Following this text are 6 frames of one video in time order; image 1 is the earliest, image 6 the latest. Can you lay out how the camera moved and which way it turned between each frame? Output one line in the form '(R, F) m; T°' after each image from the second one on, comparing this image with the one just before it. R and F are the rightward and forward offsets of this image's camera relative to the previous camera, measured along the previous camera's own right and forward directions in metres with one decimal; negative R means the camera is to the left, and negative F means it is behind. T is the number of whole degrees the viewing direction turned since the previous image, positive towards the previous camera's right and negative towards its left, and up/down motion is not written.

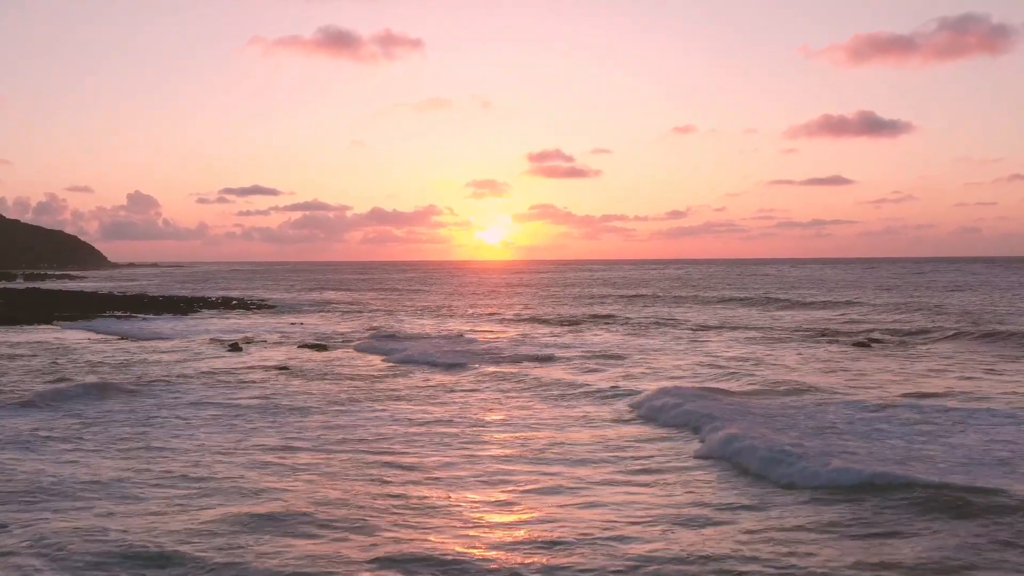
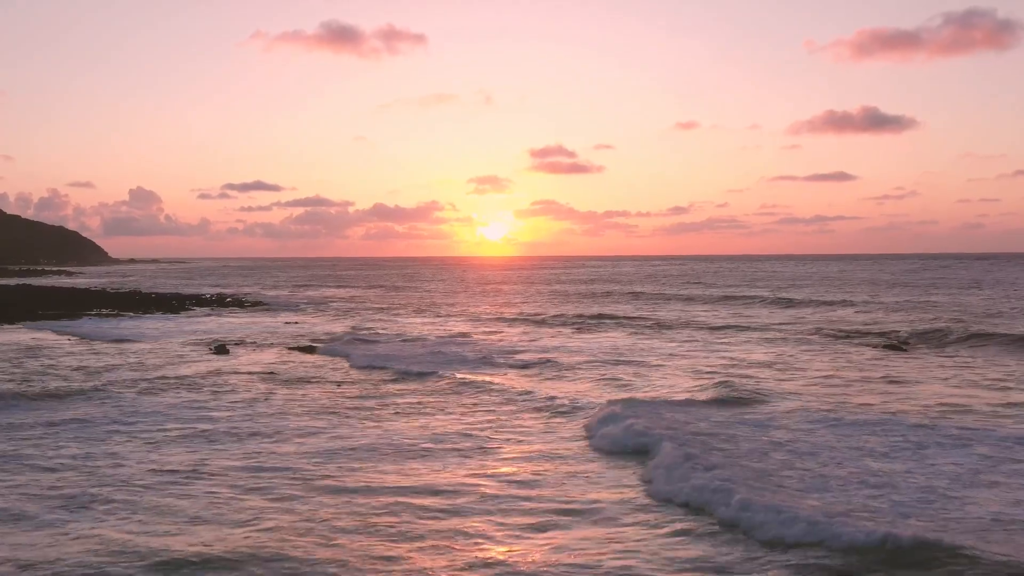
(0.0, +1.7) m; 0°
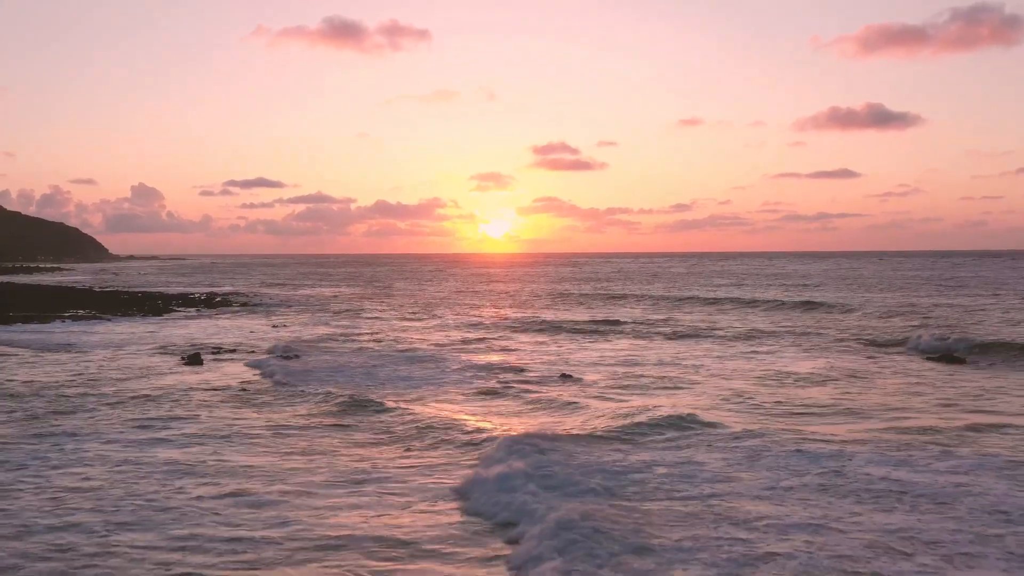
(-0.1, +2.9) m; 0°
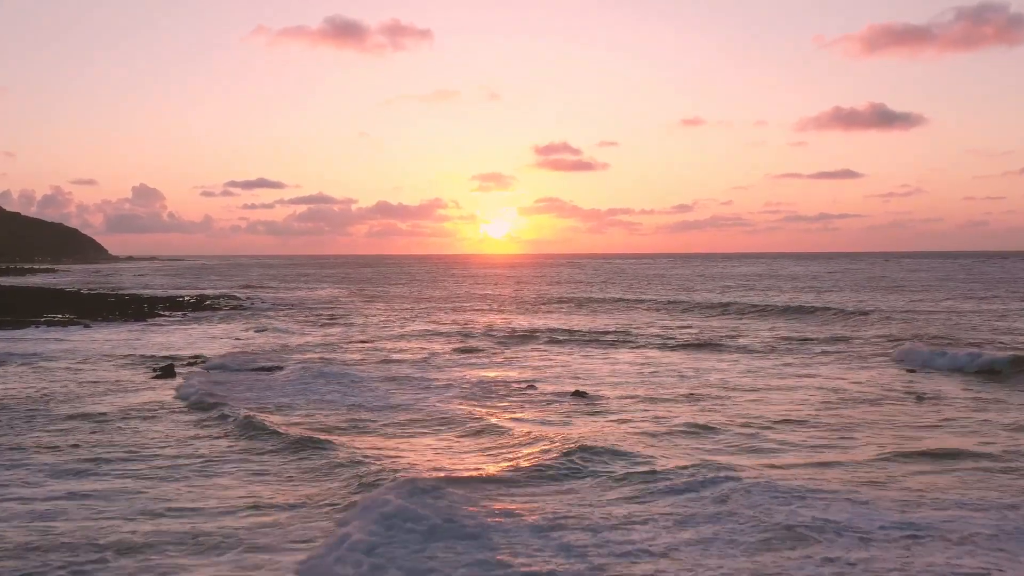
(-0.2, +2.4) m; 0°
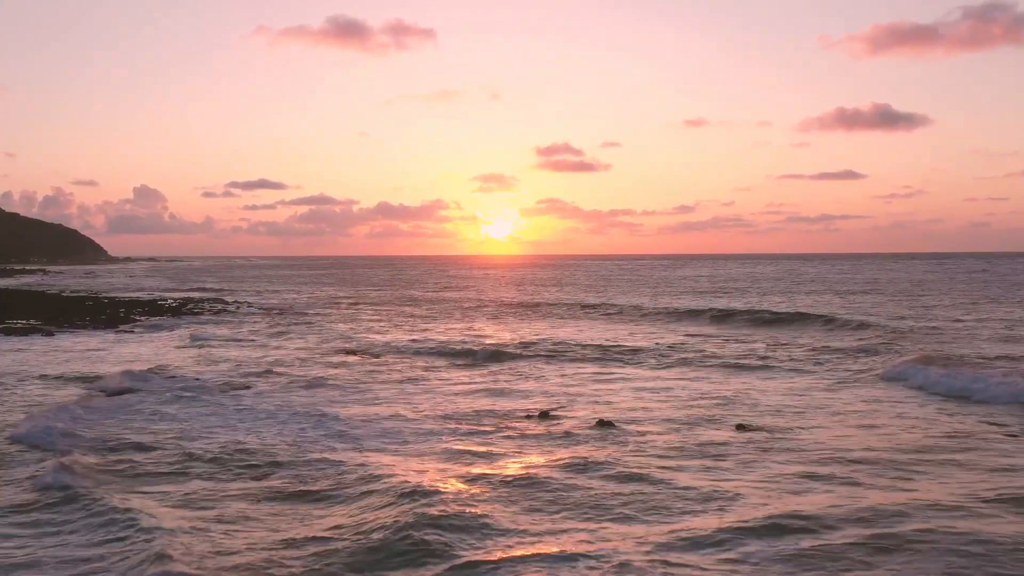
(-0.2, +3.4) m; 0°
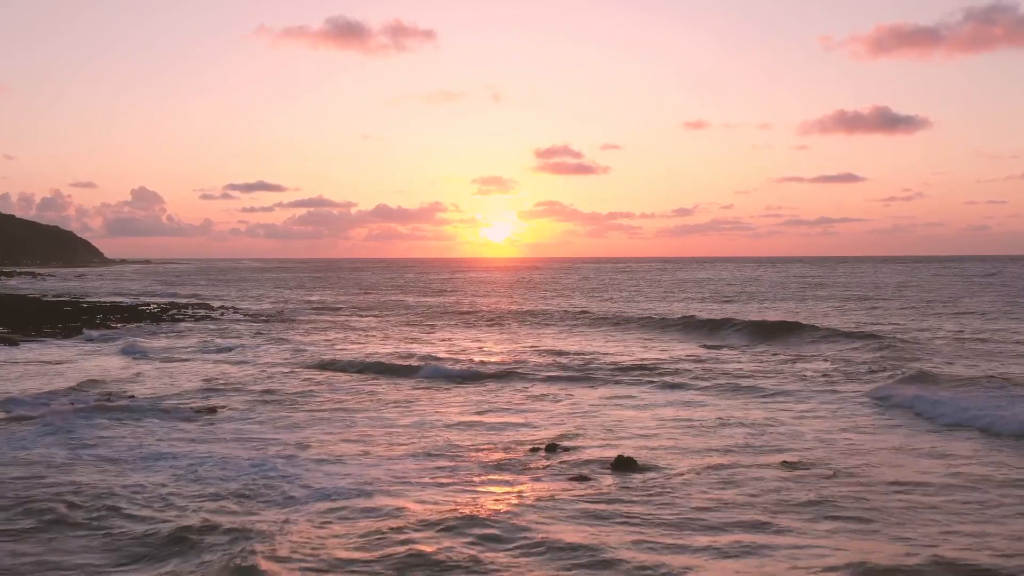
(-0.1, +2.6) m; 0°
